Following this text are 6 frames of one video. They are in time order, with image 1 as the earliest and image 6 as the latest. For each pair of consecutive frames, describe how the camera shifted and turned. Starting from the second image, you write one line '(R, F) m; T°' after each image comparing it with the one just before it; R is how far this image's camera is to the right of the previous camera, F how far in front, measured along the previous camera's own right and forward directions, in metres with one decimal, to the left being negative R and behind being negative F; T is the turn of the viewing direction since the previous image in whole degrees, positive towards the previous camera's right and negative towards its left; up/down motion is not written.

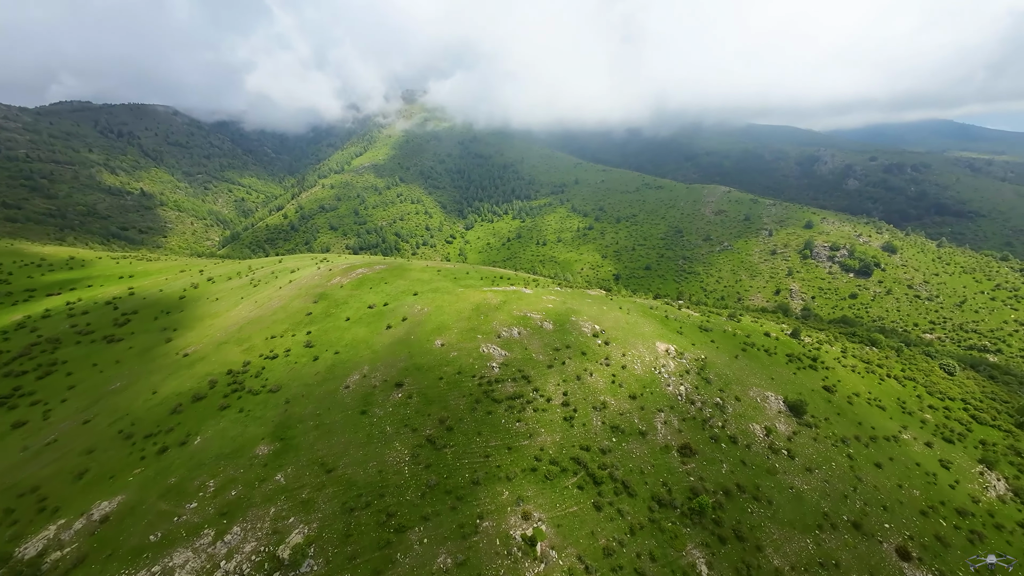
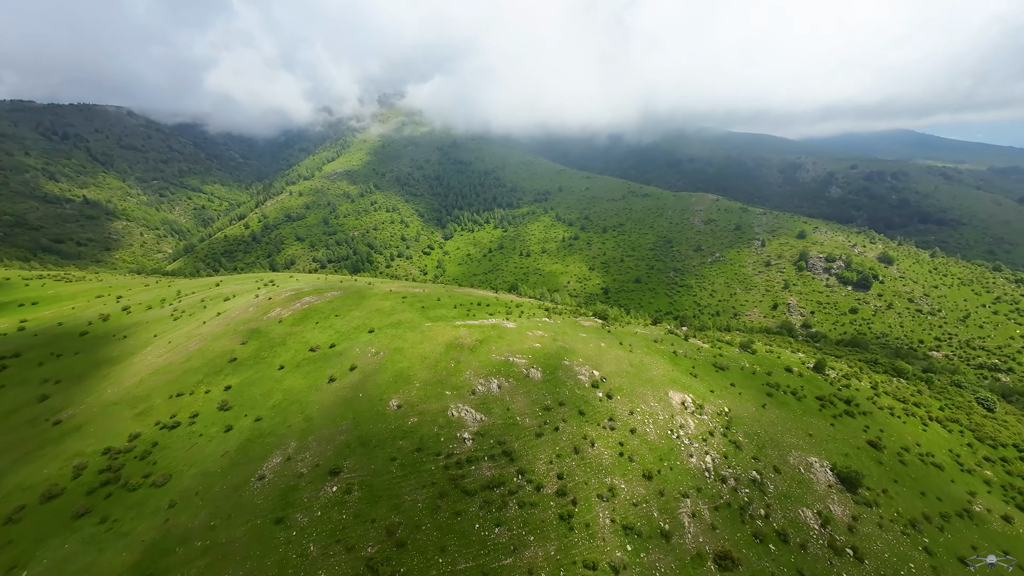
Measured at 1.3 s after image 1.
(+1.0, +14.1) m; +3°
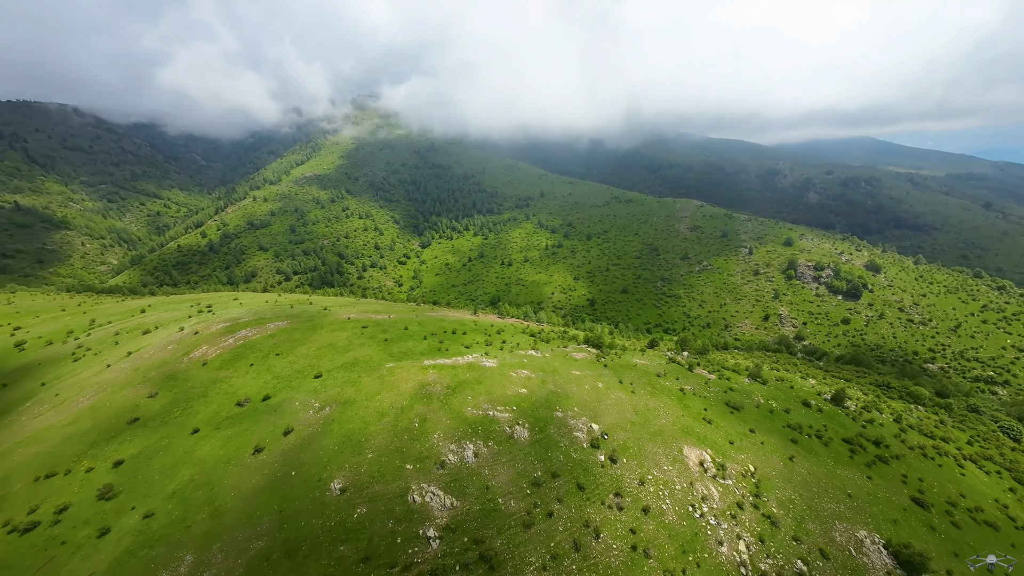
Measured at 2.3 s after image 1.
(+0.5, +10.9) m; +3°
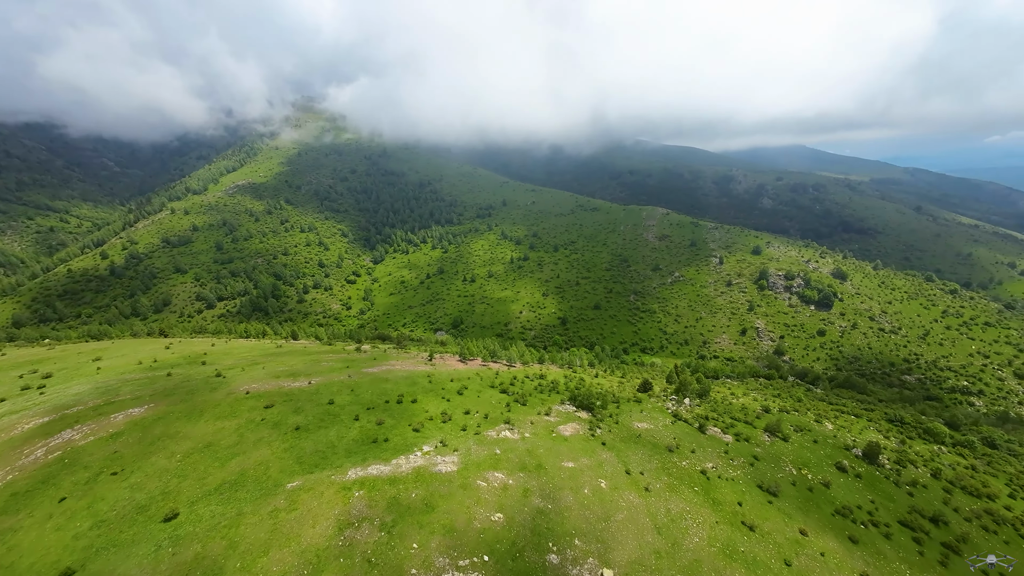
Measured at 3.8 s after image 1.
(+0.3, +16.3) m; +6°
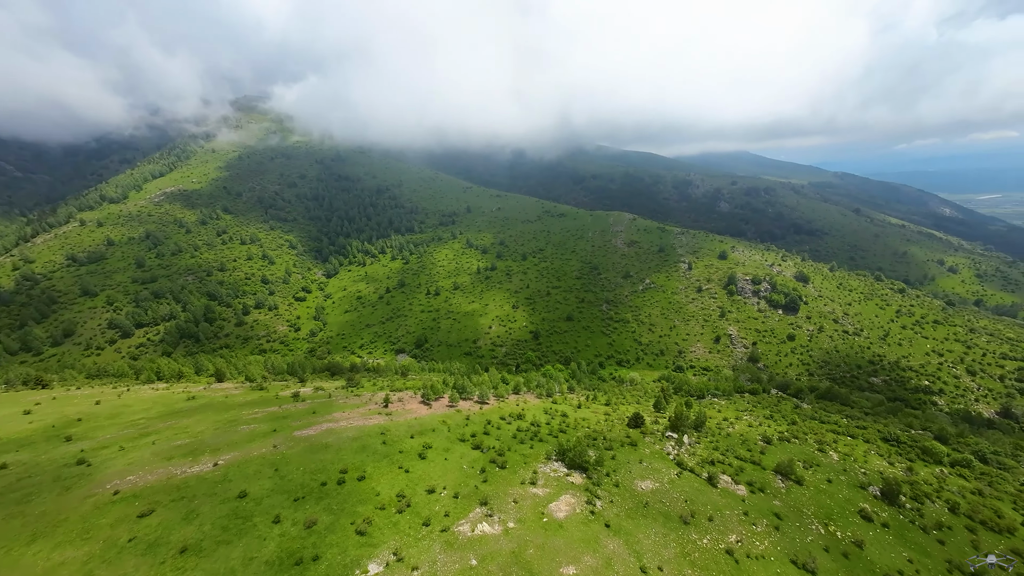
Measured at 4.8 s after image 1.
(-0.5, +10.5) m; +5°
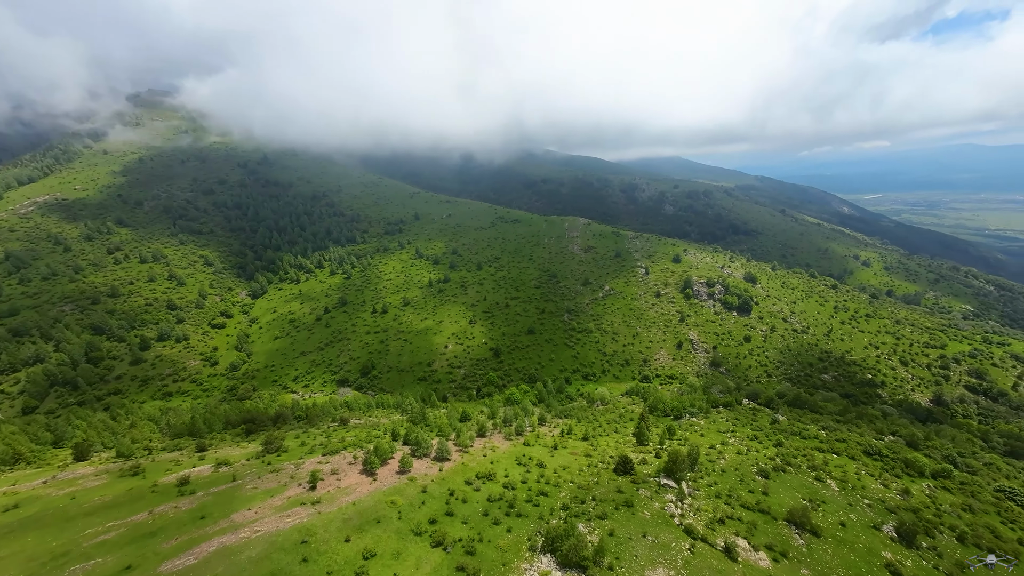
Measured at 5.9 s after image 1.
(-0.9, +11.4) m; +8°
